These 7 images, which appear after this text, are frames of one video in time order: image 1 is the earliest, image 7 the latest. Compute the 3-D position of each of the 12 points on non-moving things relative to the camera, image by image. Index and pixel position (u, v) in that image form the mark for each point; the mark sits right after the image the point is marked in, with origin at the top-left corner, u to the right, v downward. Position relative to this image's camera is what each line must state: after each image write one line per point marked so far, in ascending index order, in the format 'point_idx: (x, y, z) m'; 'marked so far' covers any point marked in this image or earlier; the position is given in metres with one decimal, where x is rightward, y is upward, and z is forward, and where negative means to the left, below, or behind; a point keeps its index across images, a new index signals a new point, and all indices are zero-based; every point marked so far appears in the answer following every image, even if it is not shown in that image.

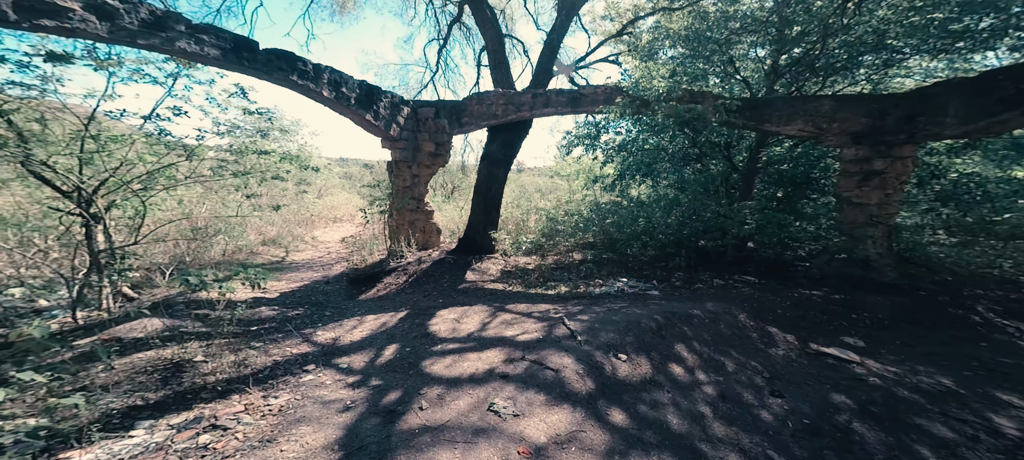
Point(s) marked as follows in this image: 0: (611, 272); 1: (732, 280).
0: (+1.5, -0.7, +5.0) m
1: (+3.1, -0.7, +4.7) m
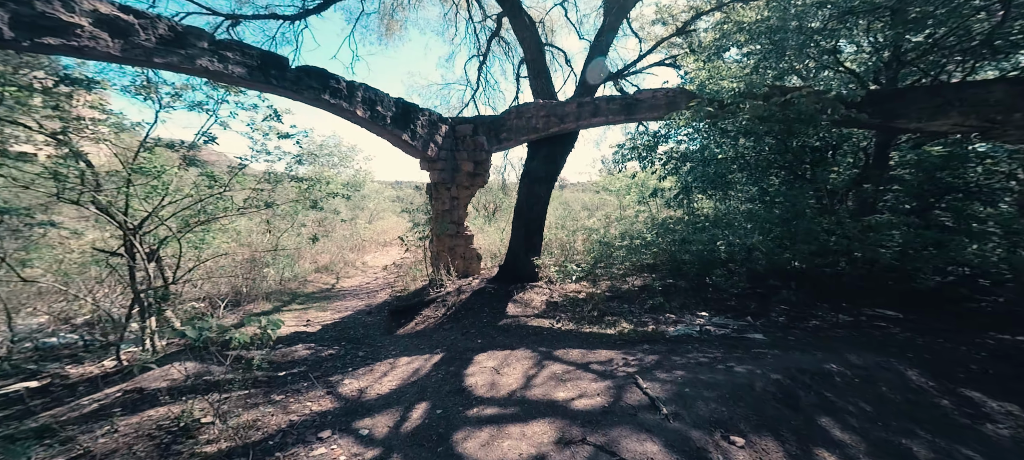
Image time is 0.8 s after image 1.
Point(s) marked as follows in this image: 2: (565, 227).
0: (+2.1, -1.0, +4.2) m
1: (+3.7, -1.0, +3.7) m
2: (+1.3, 0.0, +8.2) m
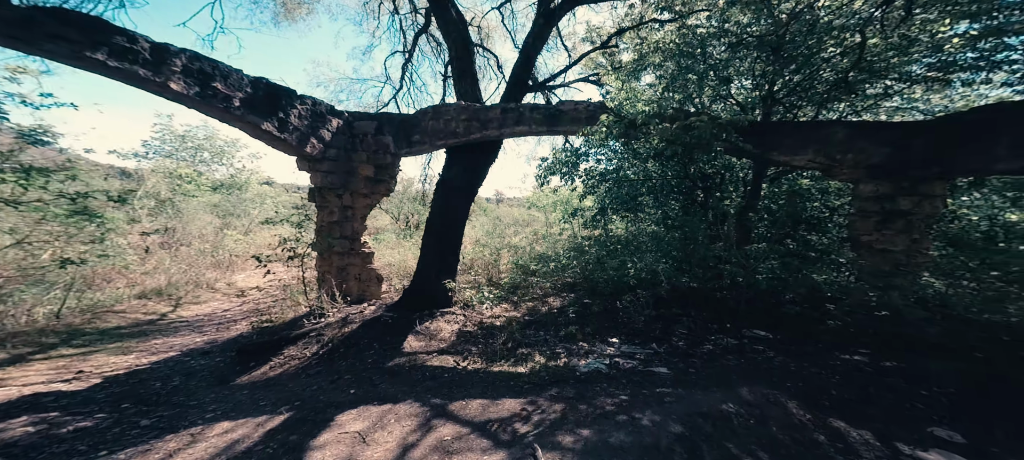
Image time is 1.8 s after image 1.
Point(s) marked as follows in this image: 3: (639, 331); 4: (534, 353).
0: (+1.0, -1.2, +4.0) m
1: (+2.7, -1.3, +3.9) m
2: (-0.5, -0.3, +7.8) m
3: (+1.6, -1.2, +4.1) m
4: (+0.3, -1.3, +3.5) m
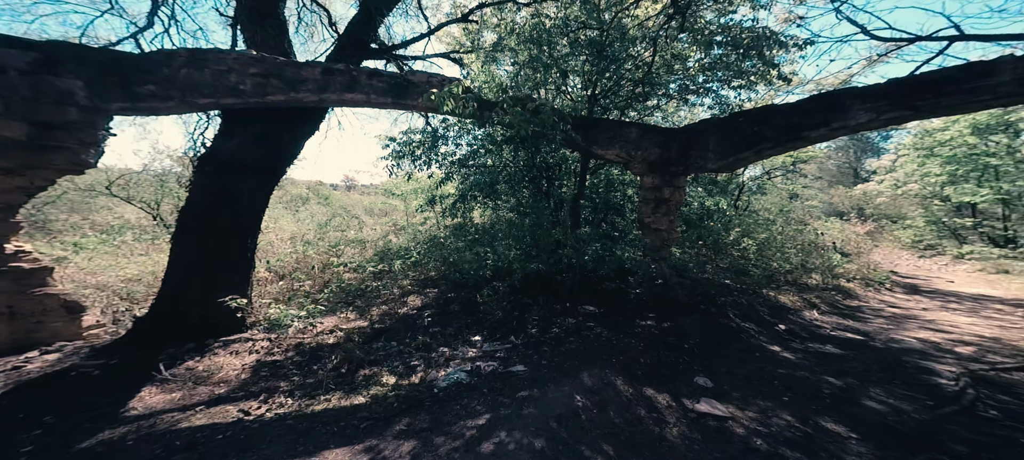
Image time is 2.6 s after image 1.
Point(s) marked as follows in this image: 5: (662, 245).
0: (-0.6, -1.1, +3.7) m
1: (+0.9, -1.1, +4.3) m
2: (-3.7, -0.1, +6.4) m
3: (-0.2, -1.1, +4.0) m
4: (-1.1, -1.2, +2.9) m
5: (+2.3, -0.2, +5.2) m
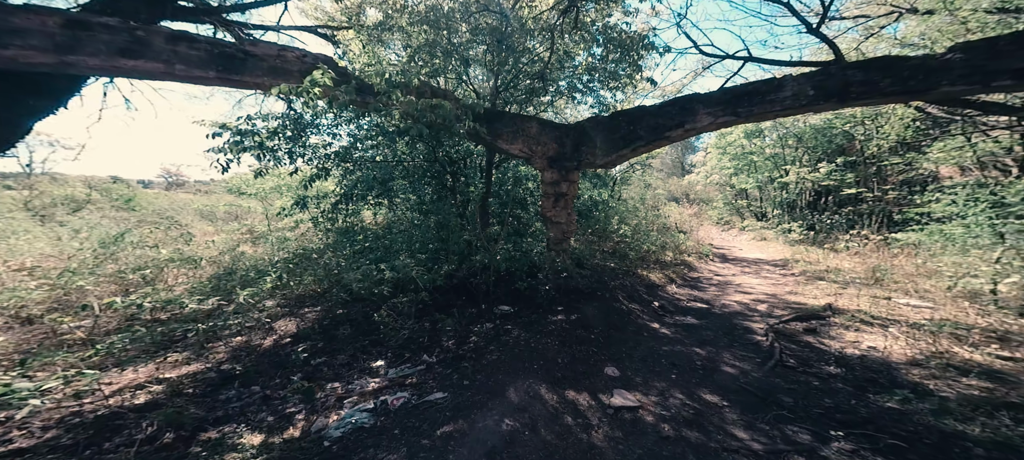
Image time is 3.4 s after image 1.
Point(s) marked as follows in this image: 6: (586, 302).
0: (-1.5, -1.1, +3.1) m
1: (-0.2, -1.1, +4.1) m
2: (-5.3, -0.2, +4.7) m
3: (-1.1, -1.1, +3.5) m
4: (-1.7, -1.3, +2.2) m
5: (+0.9, -0.1, +5.4) m
6: (+1.1, -1.1, +5.1) m
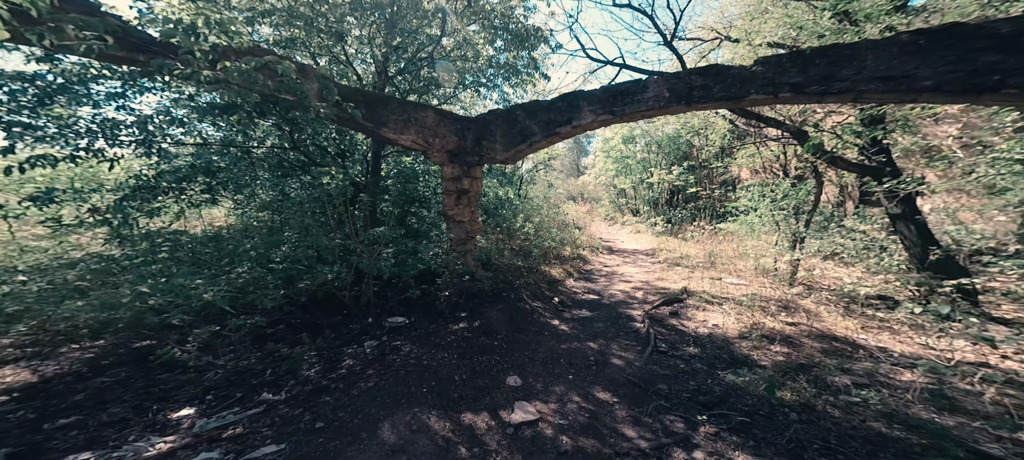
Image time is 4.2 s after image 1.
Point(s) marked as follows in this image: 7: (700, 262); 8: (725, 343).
0: (-2.3, -1.2, +2.3) m
1: (-1.4, -1.1, +3.6) m
2: (-6.4, -0.2, +2.8) m
3: (-2.1, -1.2, +2.8) m
4: (-2.3, -1.4, +1.3) m
5: (-0.7, -0.2, +5.1) m
6: (-0.3, -1.1, +4.9) m
7: (+5.4, -0.9, +9.7) m
8: (+3.0, -1.6, +4.7) m
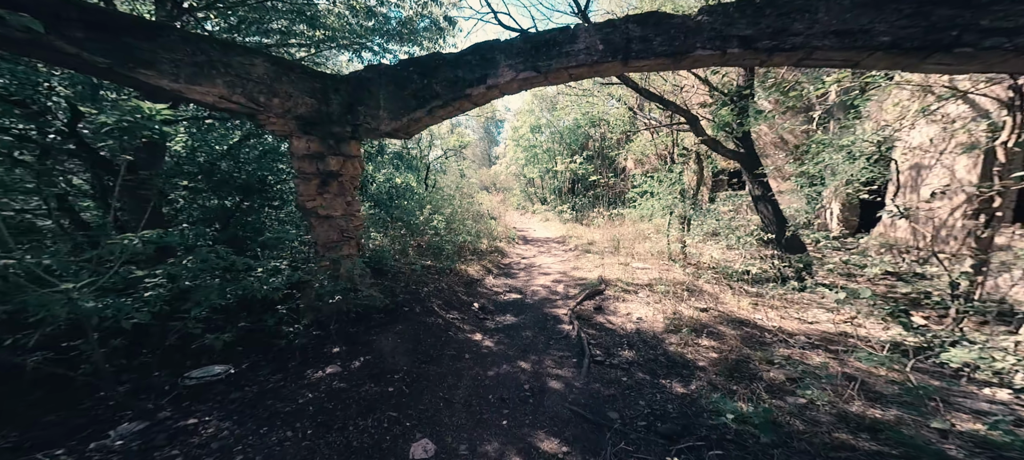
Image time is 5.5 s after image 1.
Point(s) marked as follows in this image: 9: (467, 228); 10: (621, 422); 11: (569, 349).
0: (-2.6, -1.3, +0.6) m
1: (-2.0, -1.2, +2.2) m
2: (-6.6, -0.4, 0.0) m
3: (-2.5, -1.3, +1.2) m
4: (-2.3, -1.5, -0.3) m
5: (-1.8, -0.2, +3.8) m
6: (-1.4, -1.1, +3.7) m
7: (+2.9, -0.6, +9.8) m
8: (+1.9, -1.5, +4.4) m
9: (-1.2, 0.0, +8.7) m
10: (+1.0, -1.7, +2.9) m
11: (+0.8, -1.6, +4.3) m
